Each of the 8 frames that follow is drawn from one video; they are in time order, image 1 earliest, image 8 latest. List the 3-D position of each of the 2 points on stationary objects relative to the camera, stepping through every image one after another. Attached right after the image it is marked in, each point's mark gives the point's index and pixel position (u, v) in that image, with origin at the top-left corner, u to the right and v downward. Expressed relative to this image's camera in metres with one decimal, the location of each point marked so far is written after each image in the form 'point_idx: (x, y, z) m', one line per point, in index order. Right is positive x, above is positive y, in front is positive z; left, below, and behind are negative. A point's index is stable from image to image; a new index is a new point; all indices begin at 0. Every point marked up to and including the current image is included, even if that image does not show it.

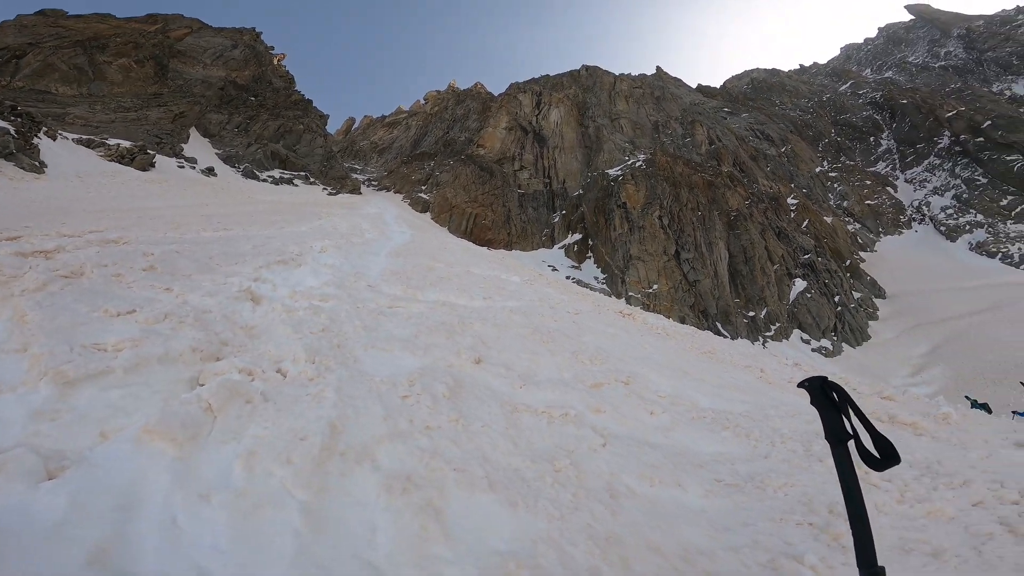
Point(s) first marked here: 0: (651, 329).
0: (+3.0, -0.8, +12.3) m
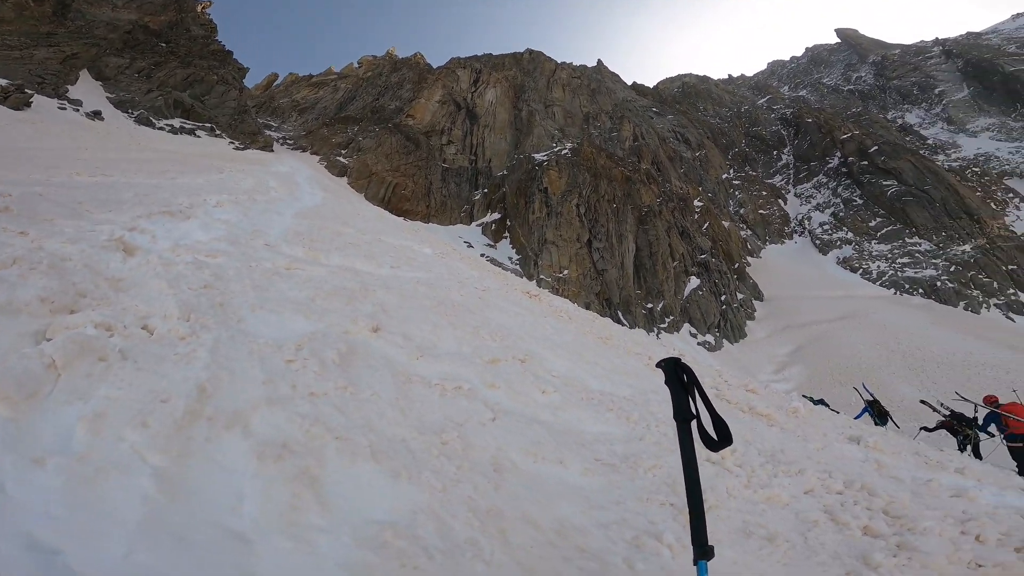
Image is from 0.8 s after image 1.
0: (+0.9, -0.5, +12.6) m
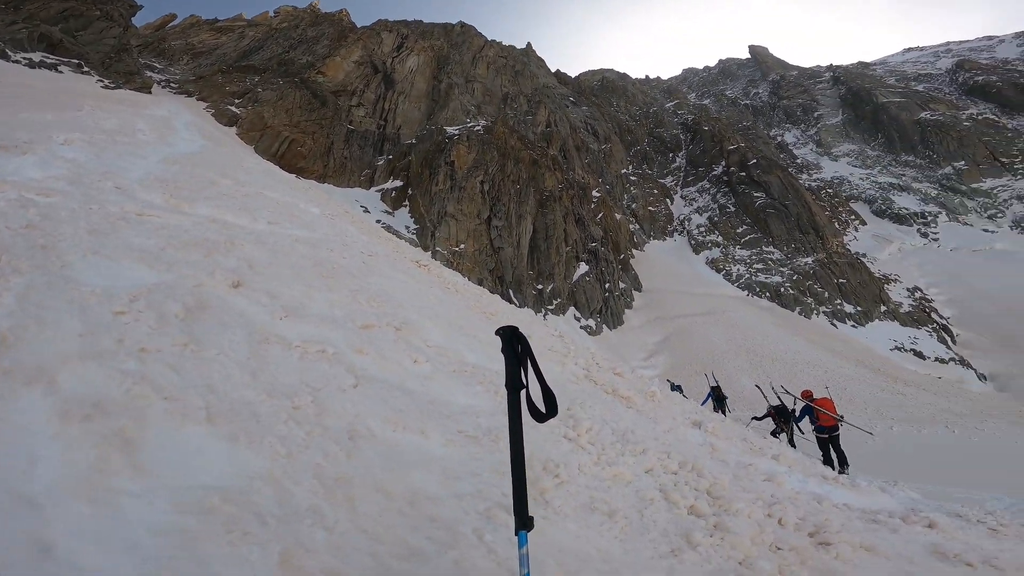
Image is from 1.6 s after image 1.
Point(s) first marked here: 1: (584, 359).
0: (-1.6, +0.1, +12.6) m
1: (+1.5, -1.5, +11.9) m
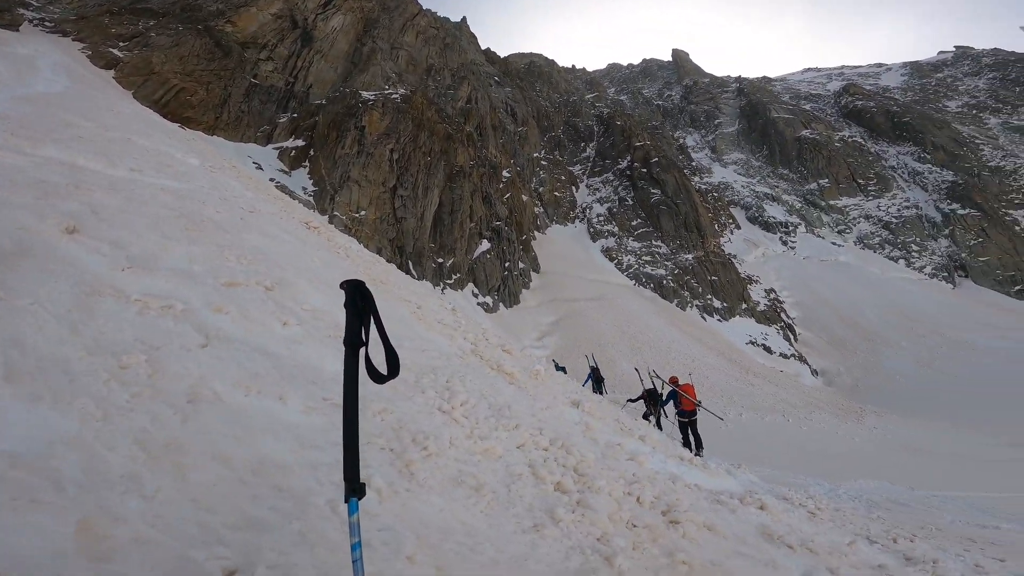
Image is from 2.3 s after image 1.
0: (-4.0, +0.8, +12.2) m
1: (-0.9, -1.1, +12.0) m
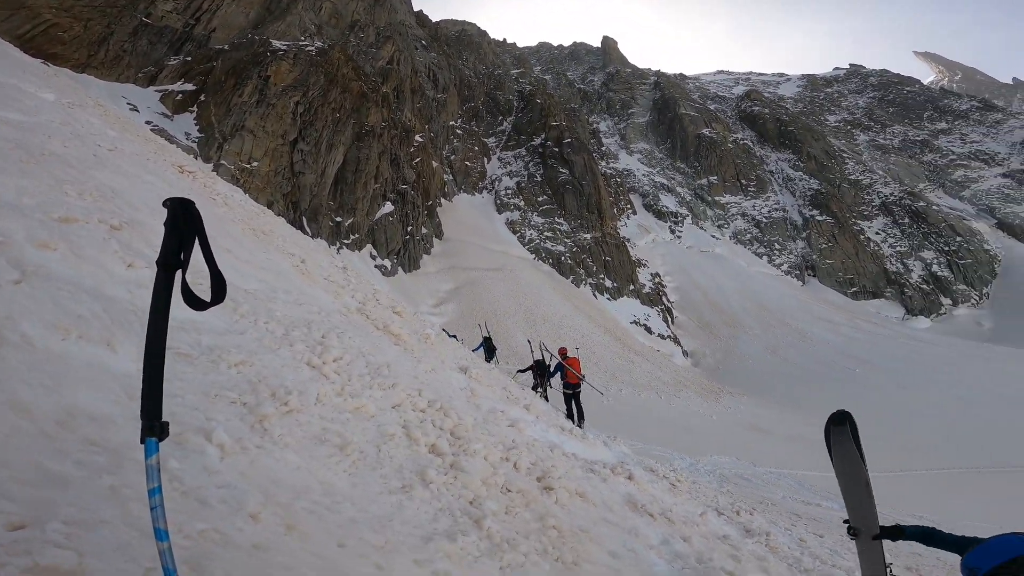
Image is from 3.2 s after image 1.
0: (-6.1, +1.8, +11.4) m
1: (-3.2, -0.3, +11.7) m
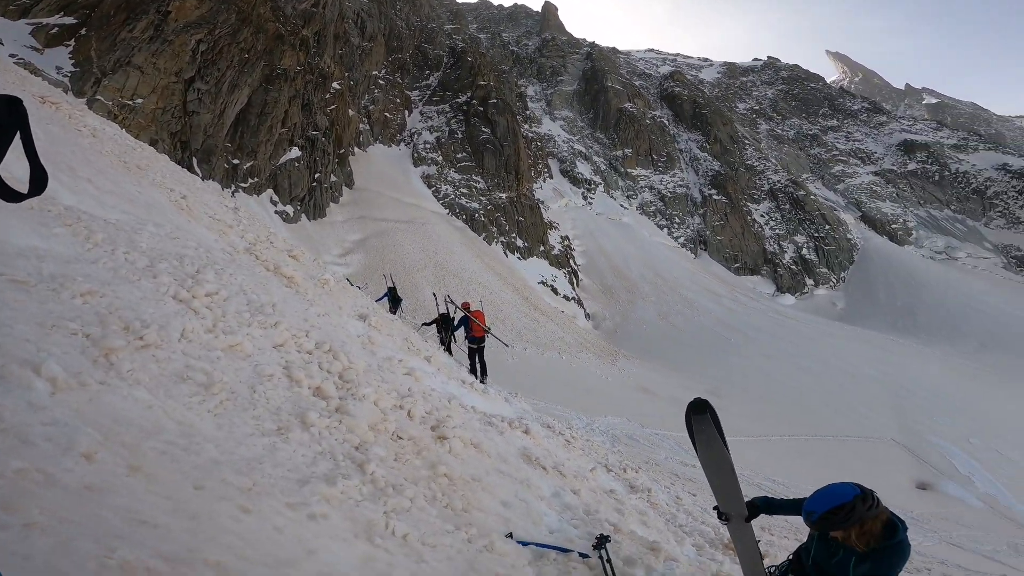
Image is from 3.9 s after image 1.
0: (-7.7, +3.1, +10.2) m
1: (-5.1, +0.9, +11.0) m
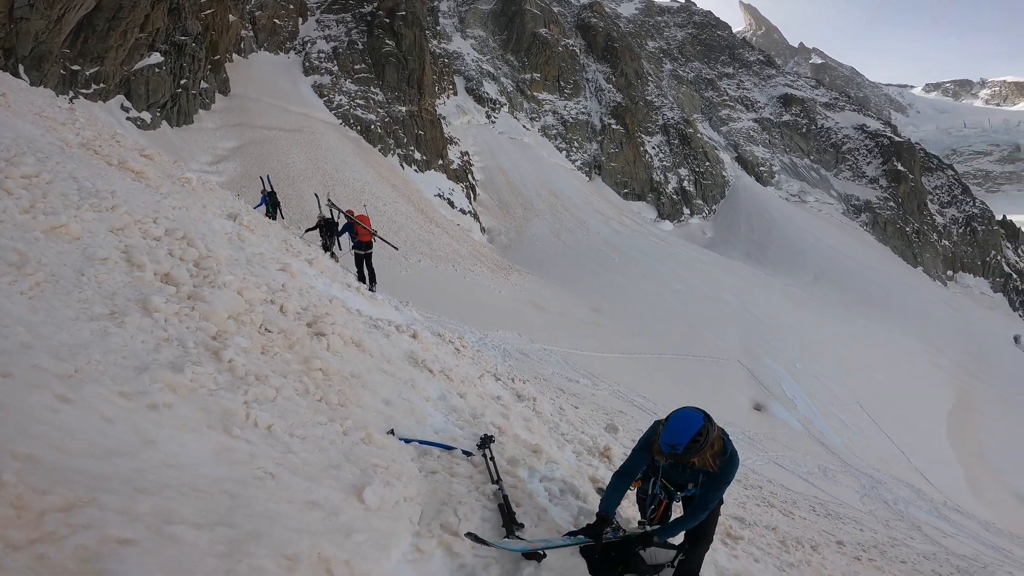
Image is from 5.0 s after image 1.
0: (-9.3, +4.9, +7.8) m
1: (-6.9, +2.8, +9.4) m
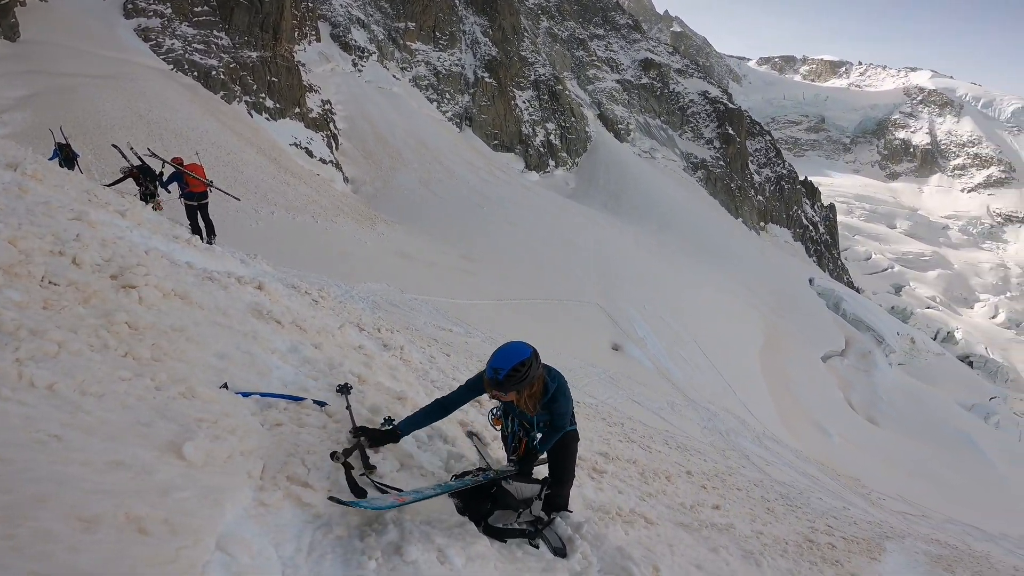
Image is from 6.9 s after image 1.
0: (-11.2, +5.2, +5.3) m
1: (-9.1, +3.3, +7.5) m
